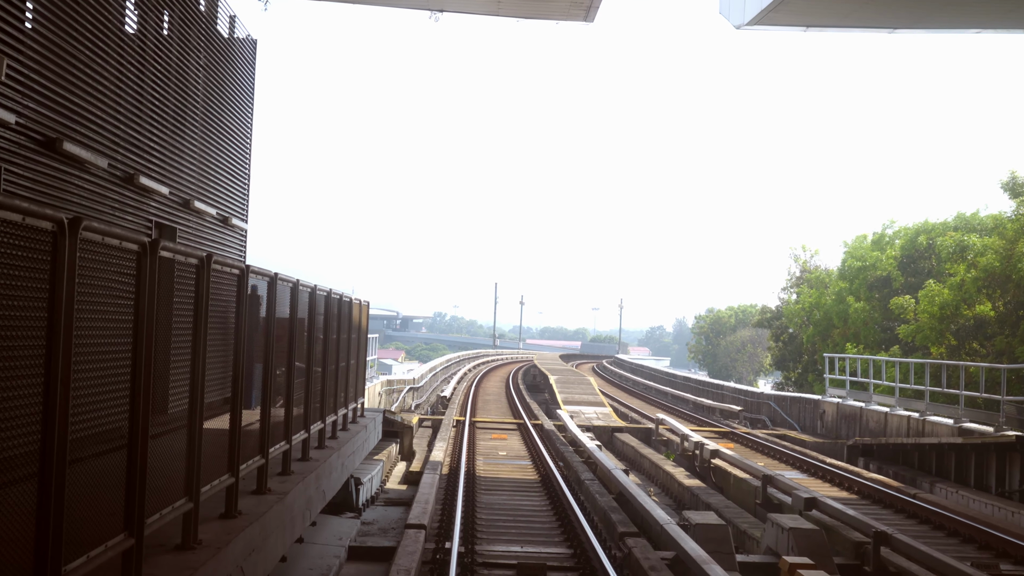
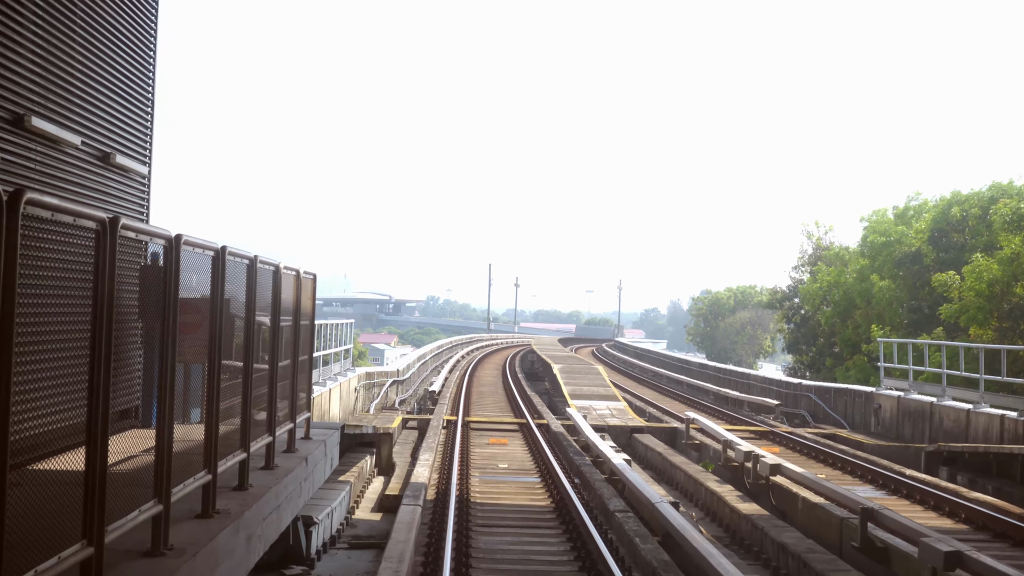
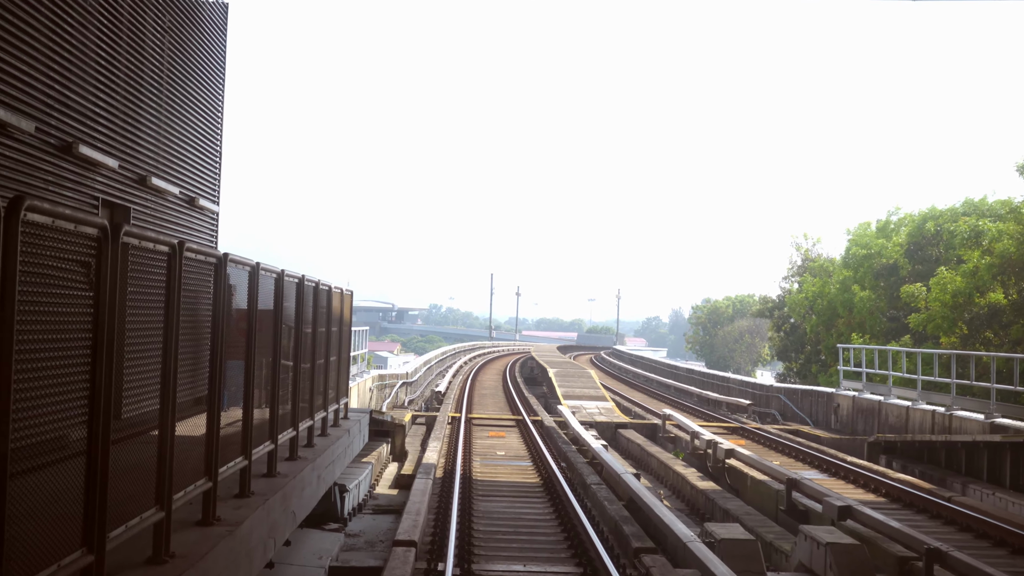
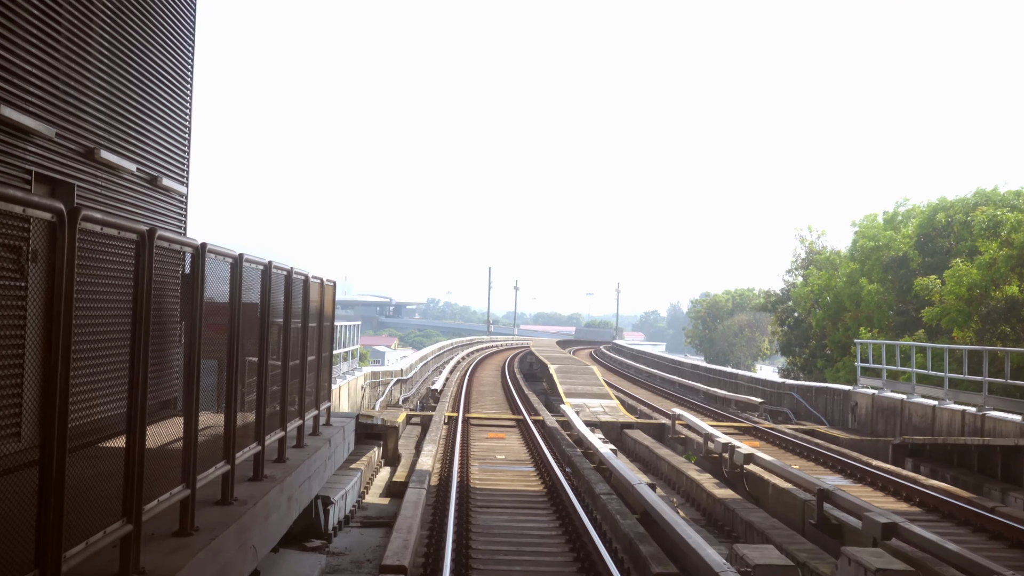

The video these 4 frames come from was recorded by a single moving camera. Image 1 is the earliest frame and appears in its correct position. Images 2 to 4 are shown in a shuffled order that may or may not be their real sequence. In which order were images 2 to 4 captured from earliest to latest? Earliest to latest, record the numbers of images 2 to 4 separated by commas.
3, 4, 2
